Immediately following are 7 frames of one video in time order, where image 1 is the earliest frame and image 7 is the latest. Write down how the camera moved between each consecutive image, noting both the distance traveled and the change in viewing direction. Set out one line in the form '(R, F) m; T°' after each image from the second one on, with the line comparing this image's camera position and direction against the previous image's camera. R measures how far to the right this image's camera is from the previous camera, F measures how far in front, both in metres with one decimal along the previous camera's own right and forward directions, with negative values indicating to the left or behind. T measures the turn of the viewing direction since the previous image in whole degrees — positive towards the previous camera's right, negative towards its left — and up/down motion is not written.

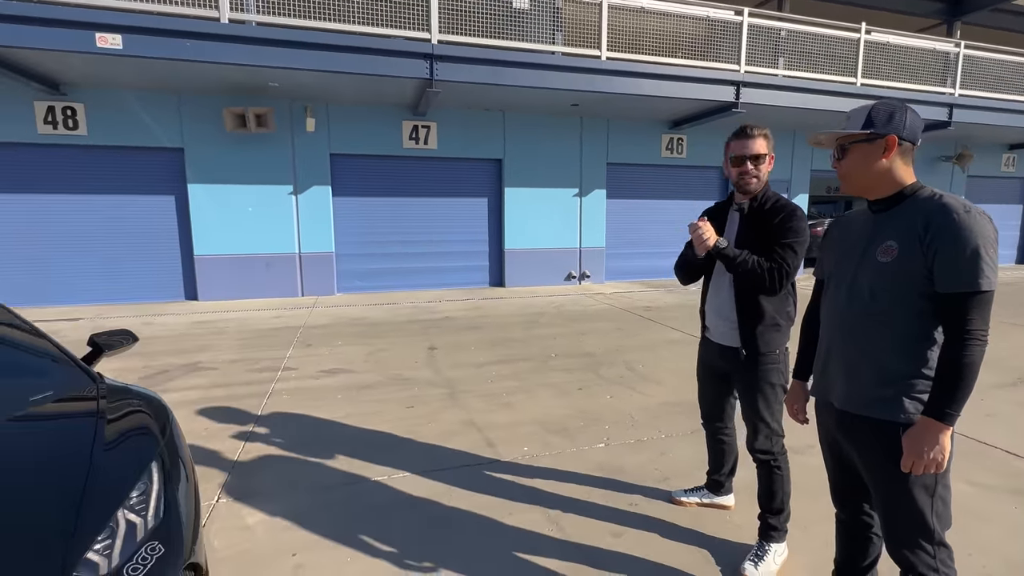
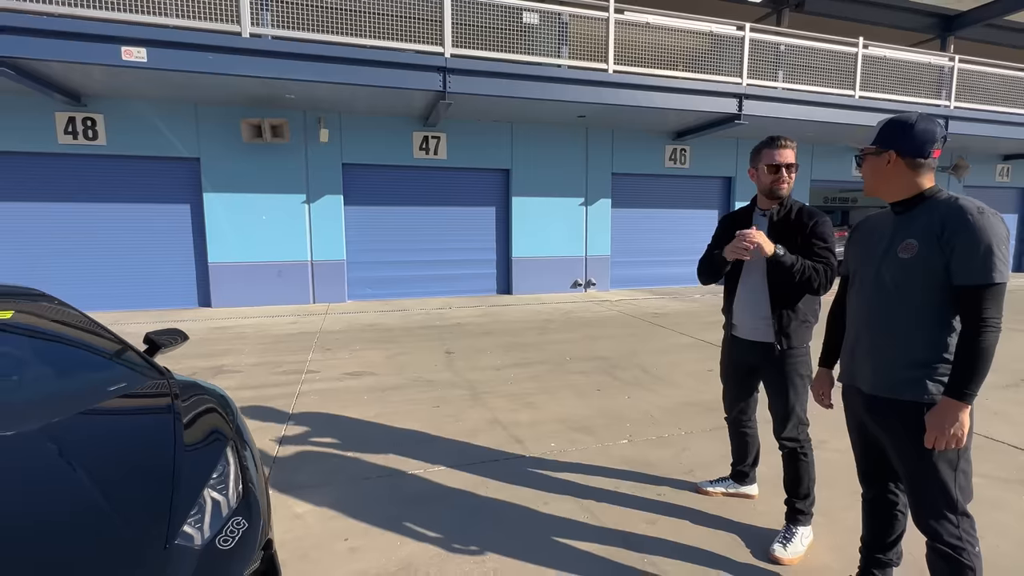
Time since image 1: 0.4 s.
(-0.2, -0.2) m; 0°
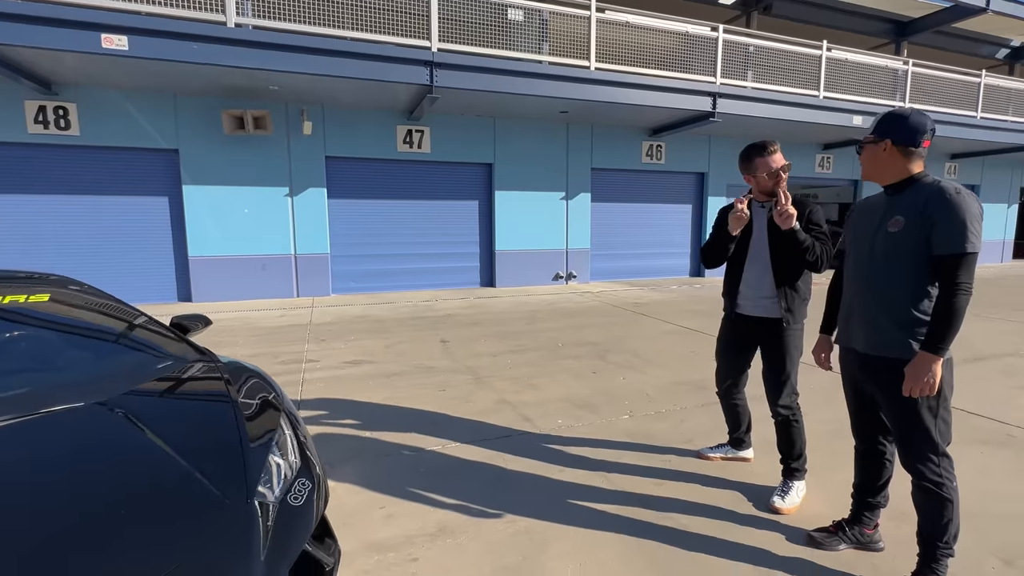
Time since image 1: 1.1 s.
(-0.3, -0.2) m; +3°
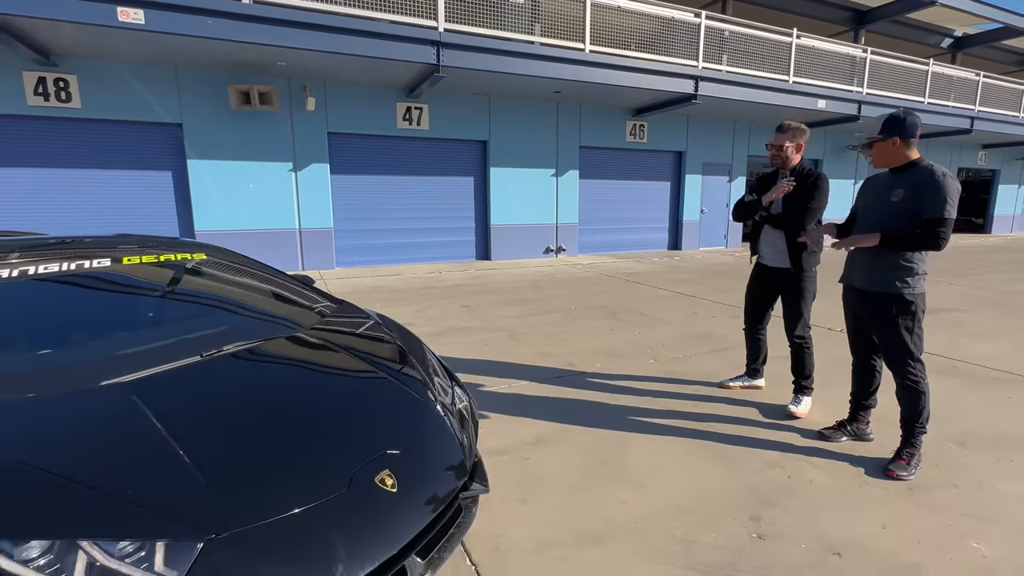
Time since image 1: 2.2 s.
(-0.7, -0.5) m; +4°
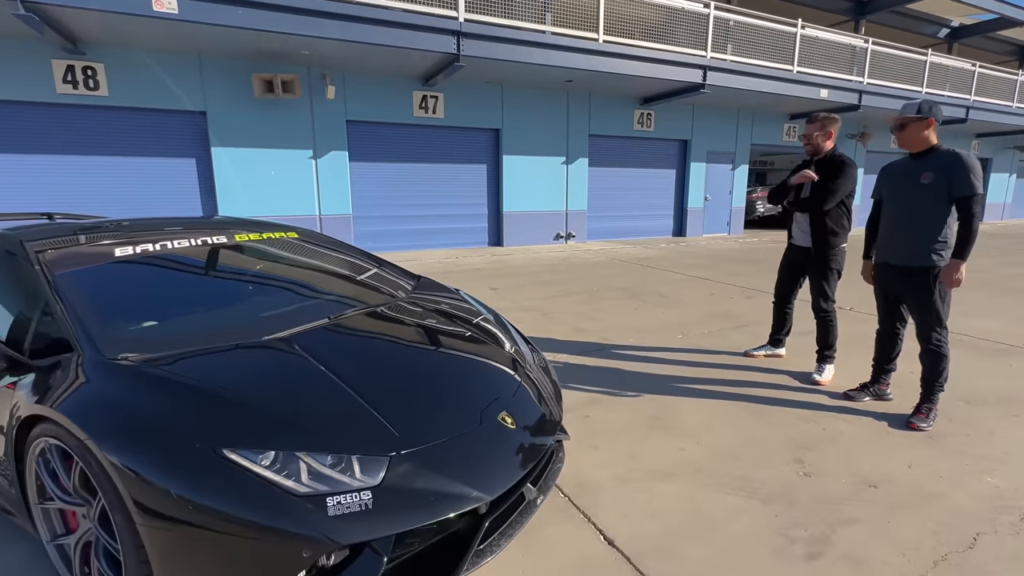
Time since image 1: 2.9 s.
(-0.4, -0.3) m; +1°
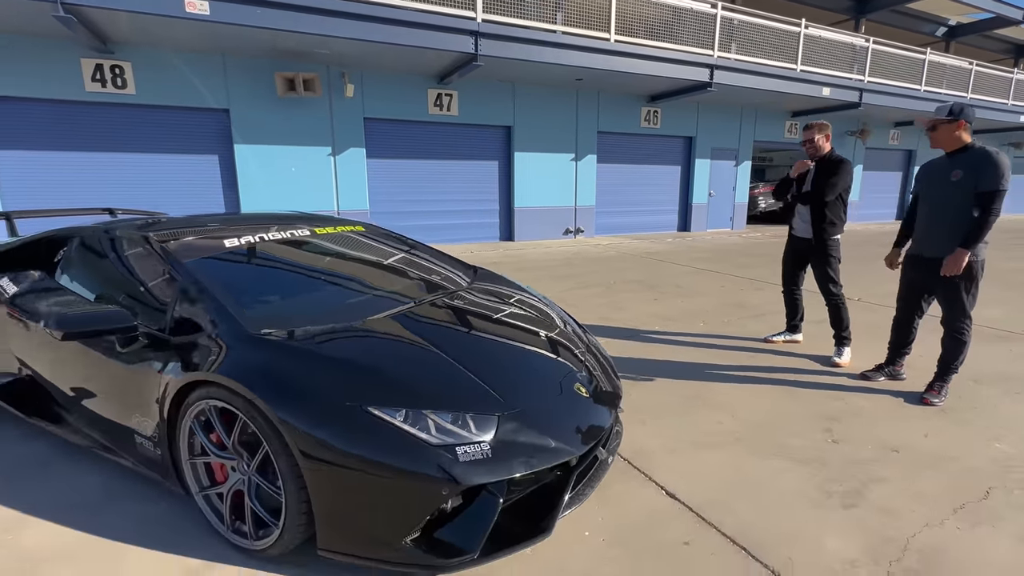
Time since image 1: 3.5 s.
(-0.4, -0.3) m; 0°
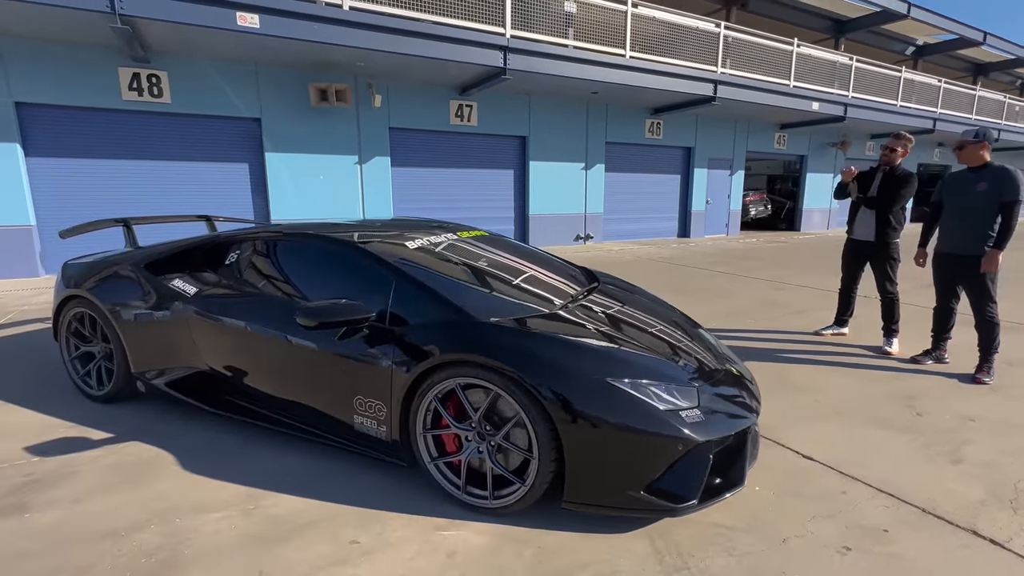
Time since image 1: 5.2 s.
(-1.0, -0.3) m; +3°
